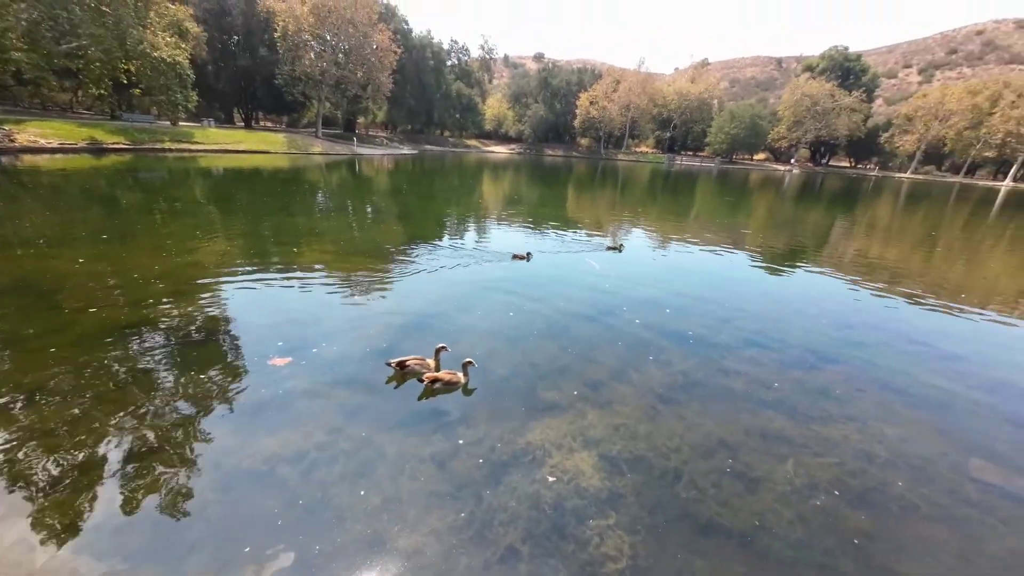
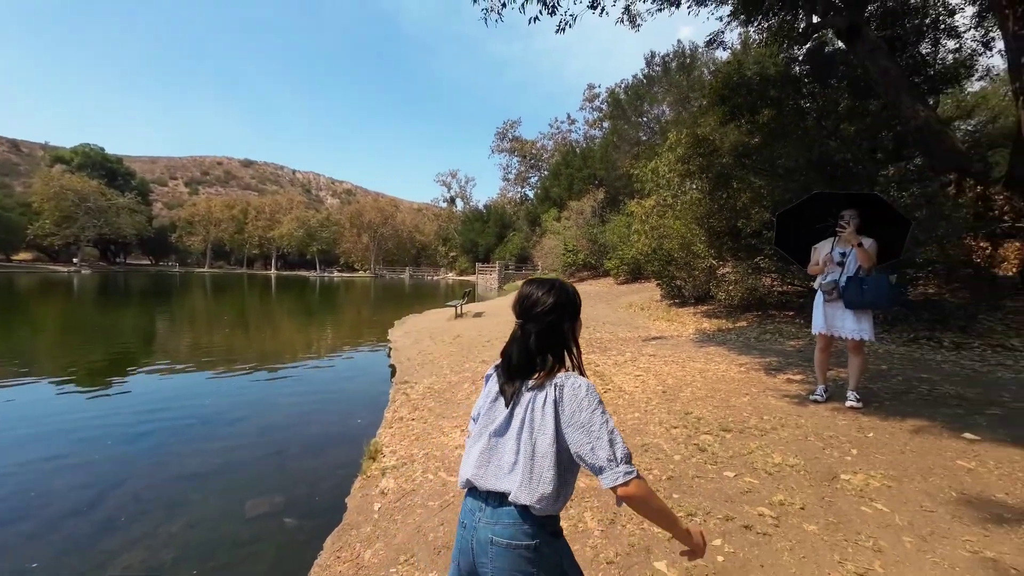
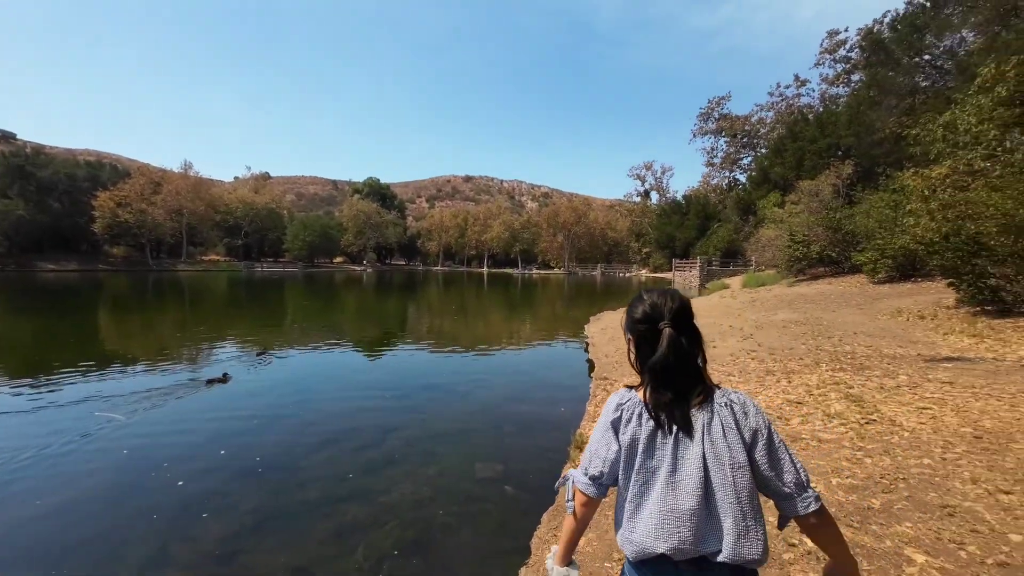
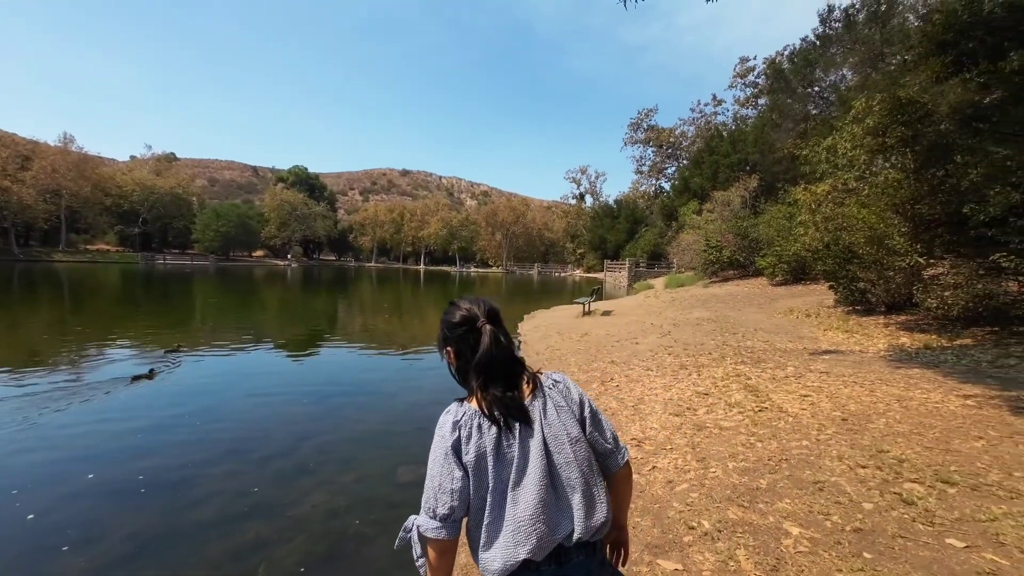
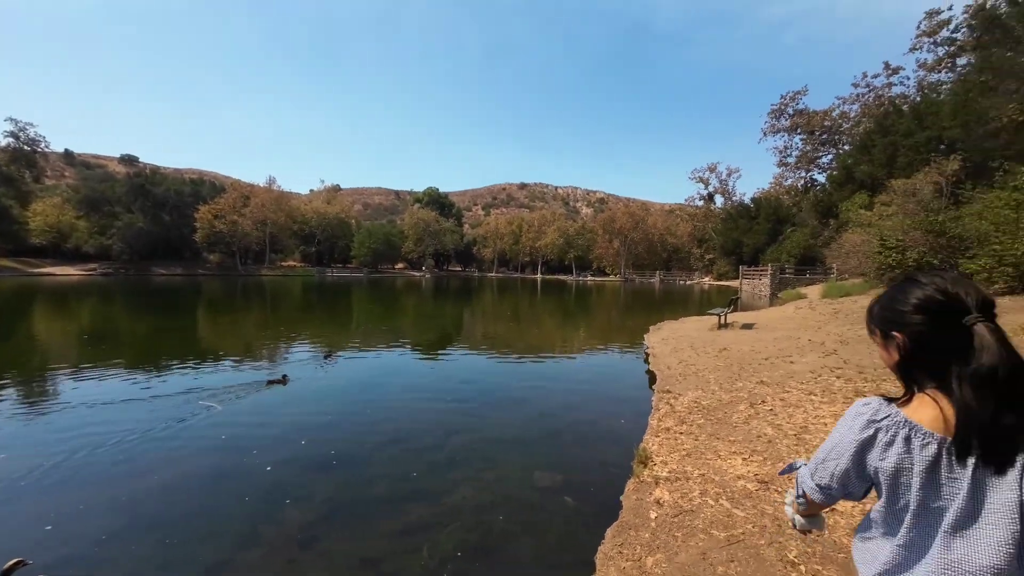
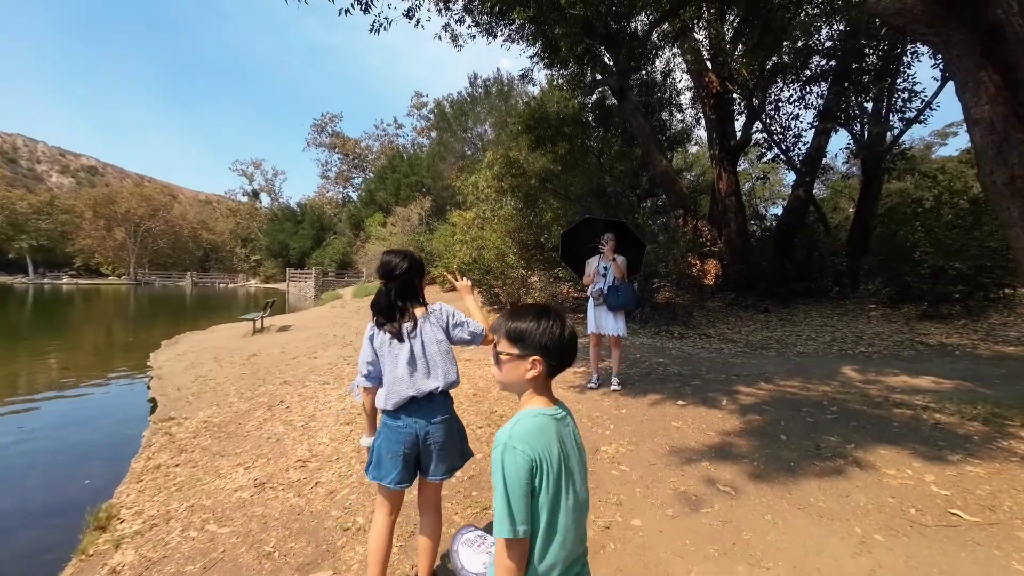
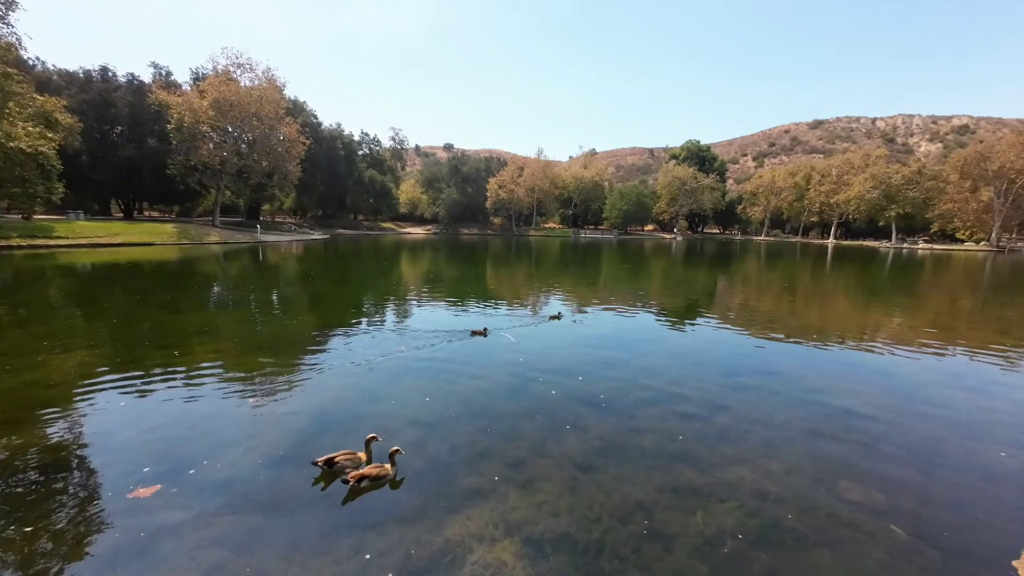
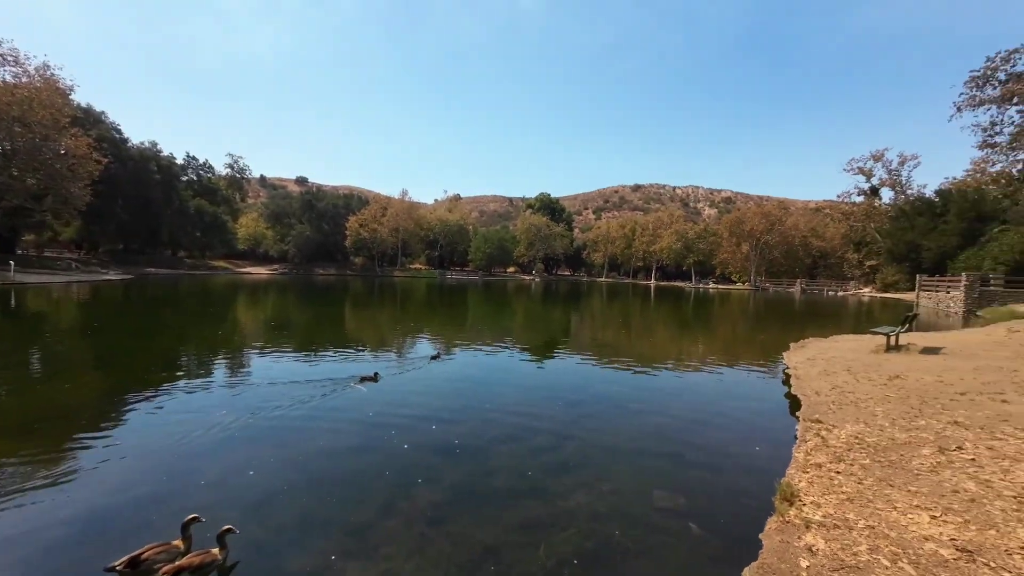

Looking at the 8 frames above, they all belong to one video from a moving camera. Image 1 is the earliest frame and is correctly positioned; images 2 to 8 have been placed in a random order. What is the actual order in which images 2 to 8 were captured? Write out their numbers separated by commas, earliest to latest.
7, 8, 5, 3, 4, 2, 6
